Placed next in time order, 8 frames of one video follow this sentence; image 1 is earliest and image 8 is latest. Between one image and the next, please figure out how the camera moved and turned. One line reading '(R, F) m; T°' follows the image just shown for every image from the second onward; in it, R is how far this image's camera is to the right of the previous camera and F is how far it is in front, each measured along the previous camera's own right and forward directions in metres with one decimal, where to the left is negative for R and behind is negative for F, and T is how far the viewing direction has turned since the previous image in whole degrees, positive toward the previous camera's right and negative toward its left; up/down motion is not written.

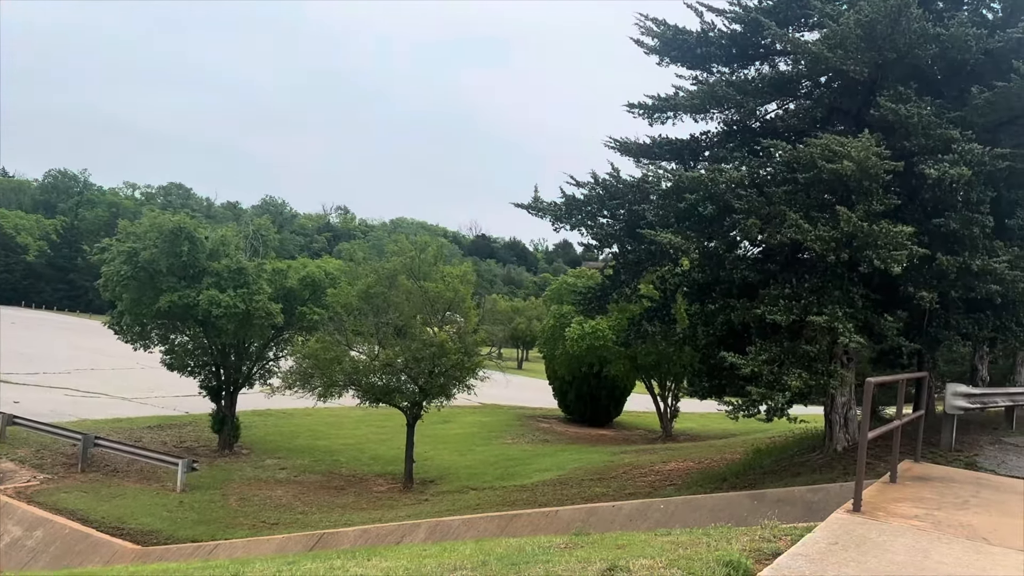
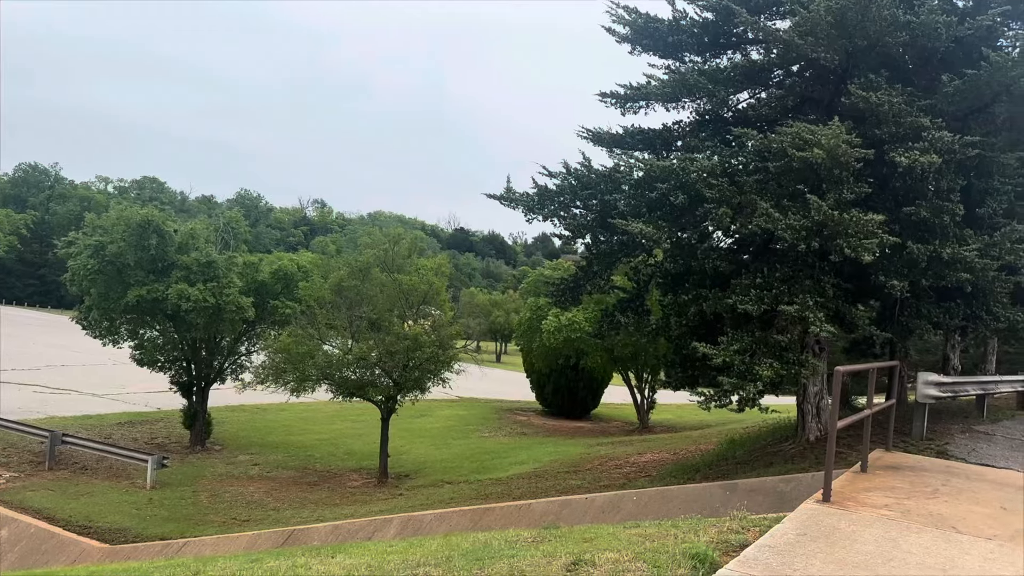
(+0.1, +0.1) m; +2°
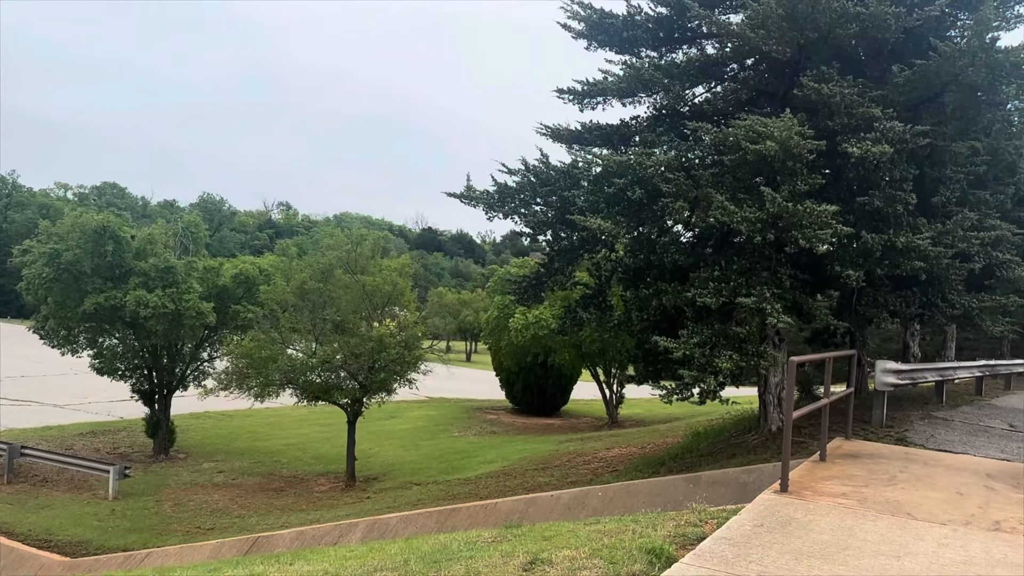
(+0.1, +0.1) m; +2°
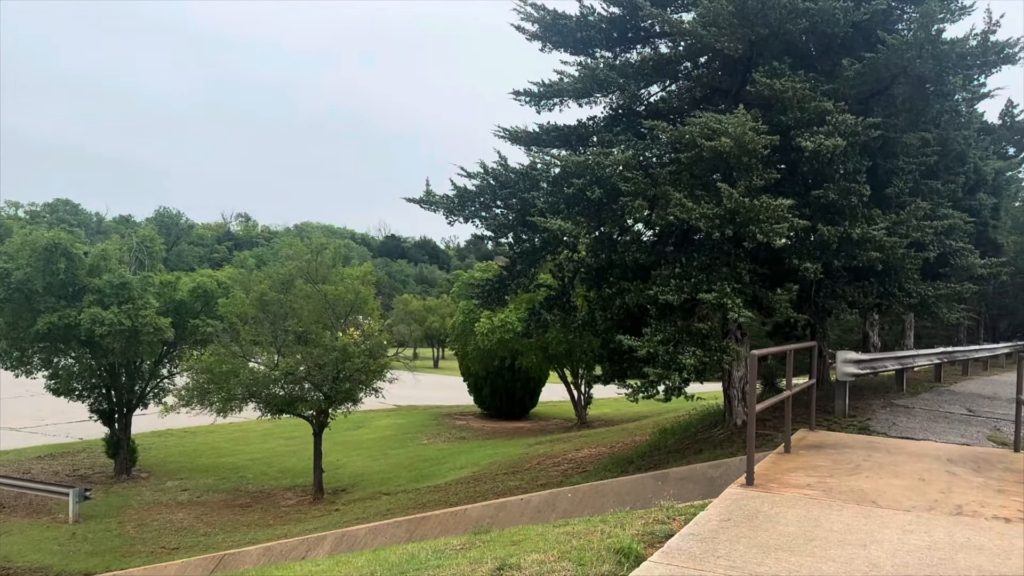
(0.0, +0.1) m; +3°
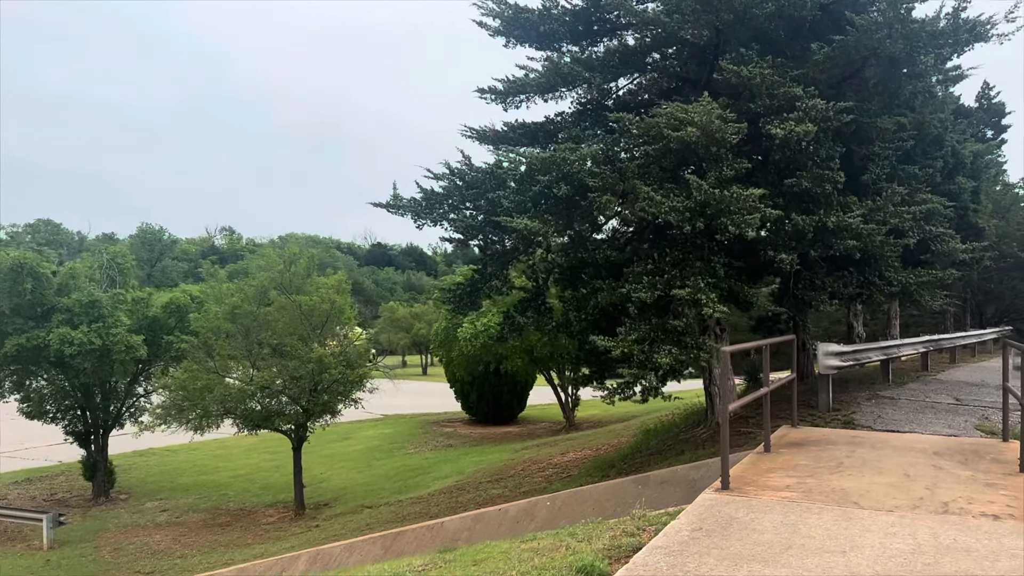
(+0.3, +0.3) m; +1°
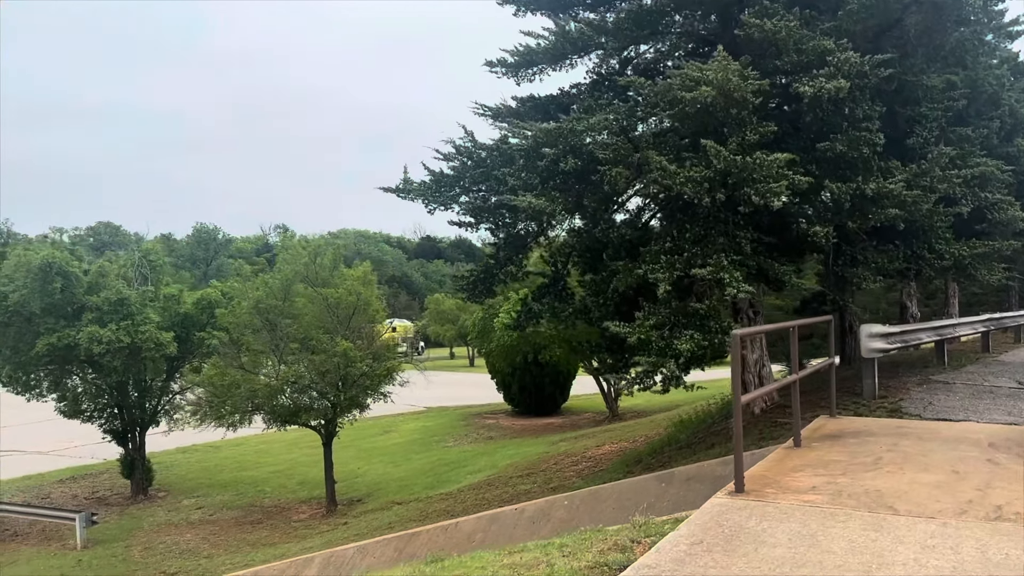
(+0.5, +0.6) m; -4°
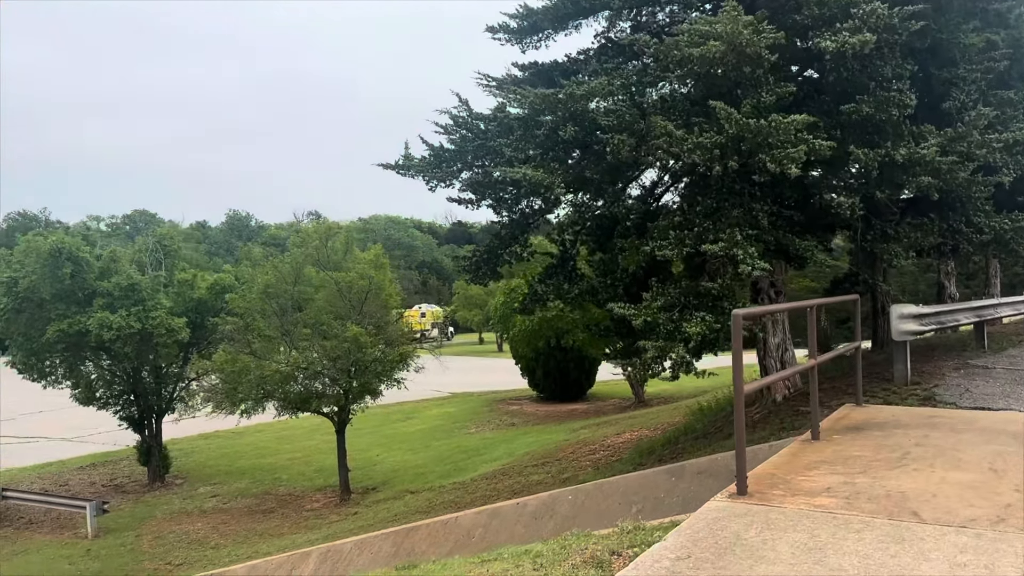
(+0.4, +0.6) m; -3°
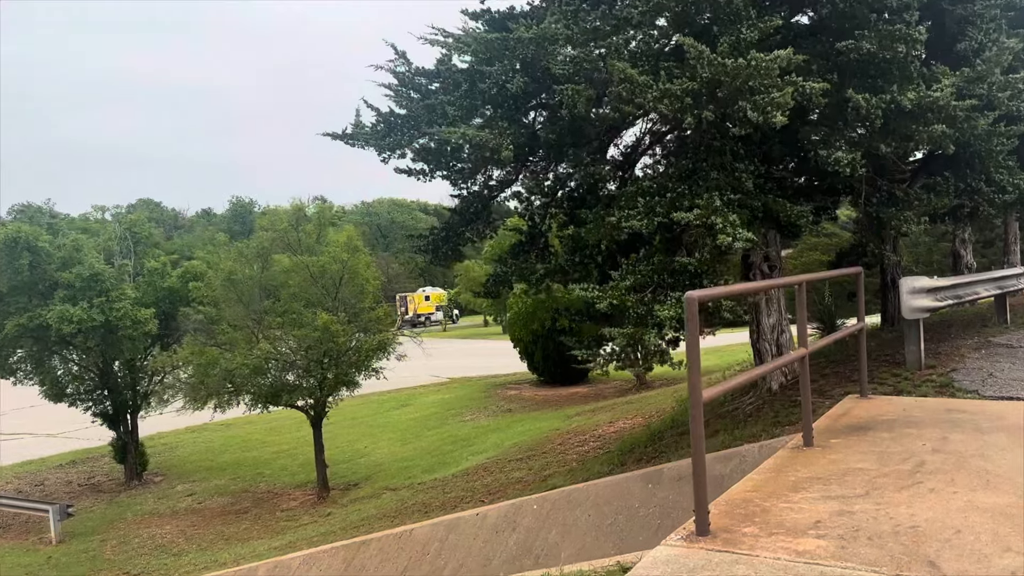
(+0.6, +1.0) m; -1°
